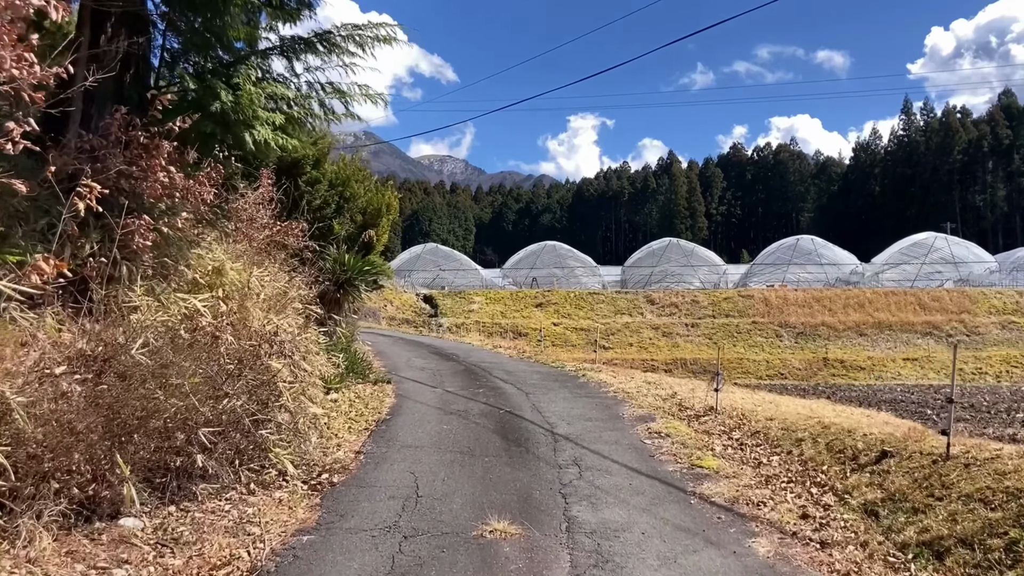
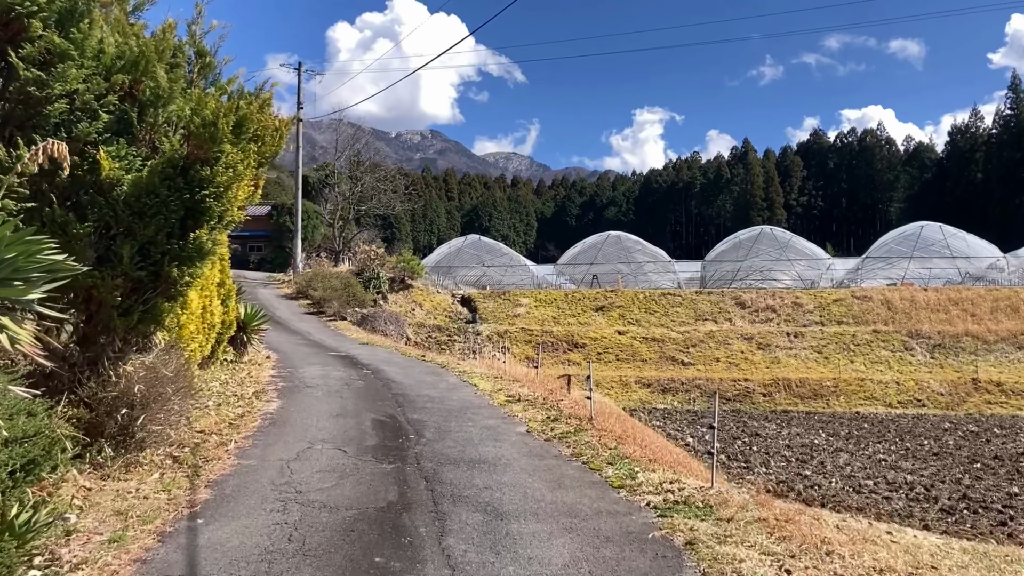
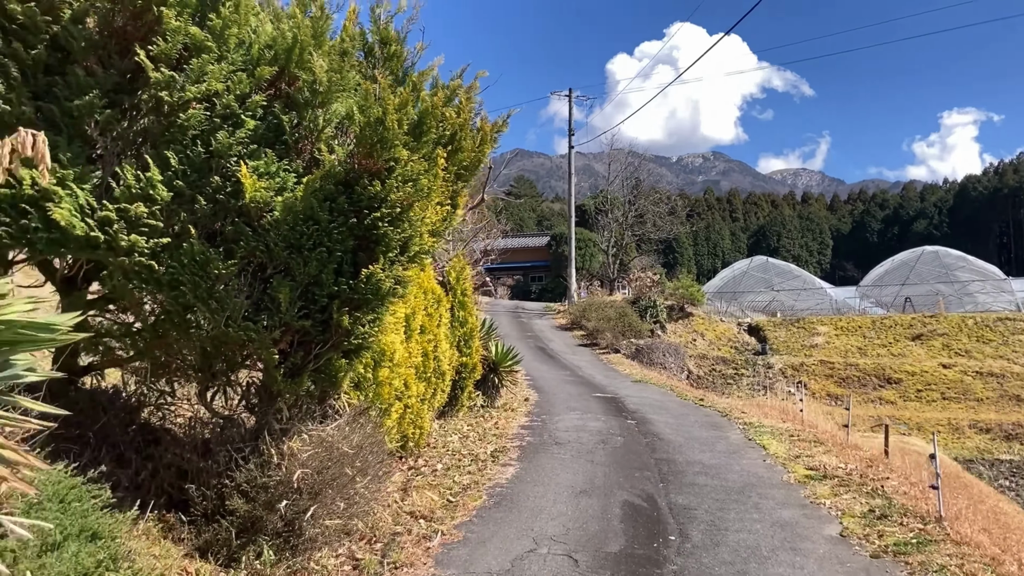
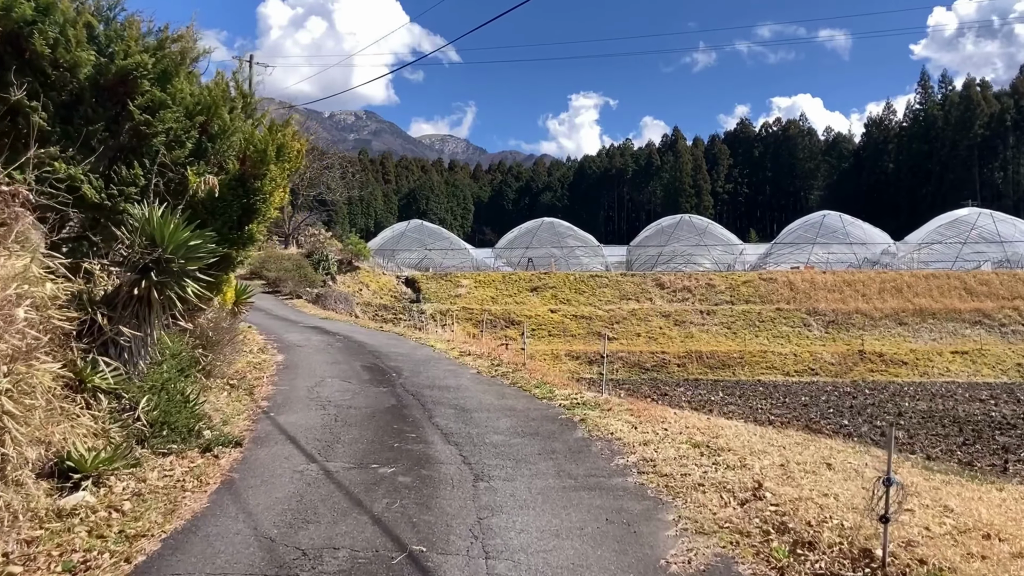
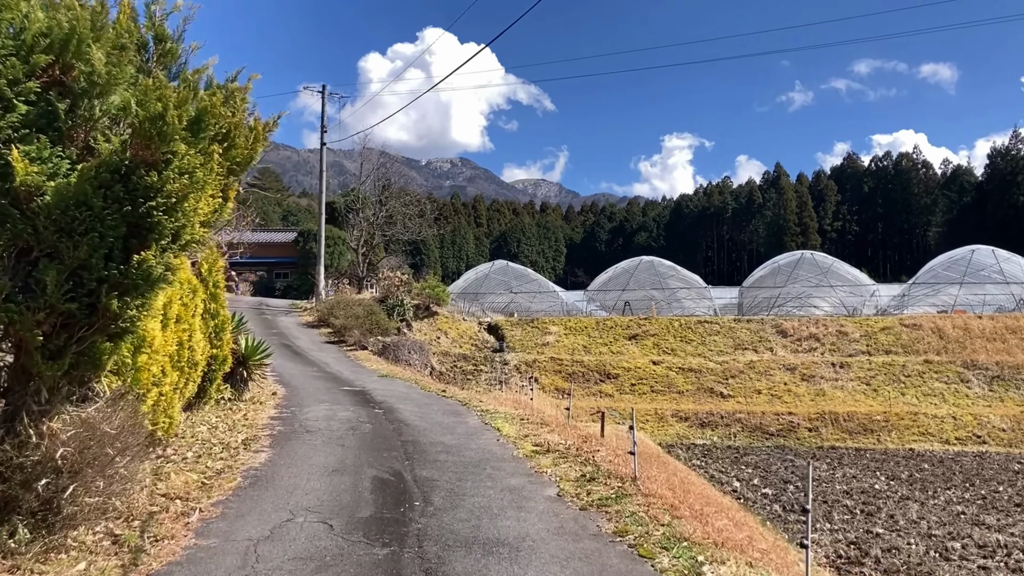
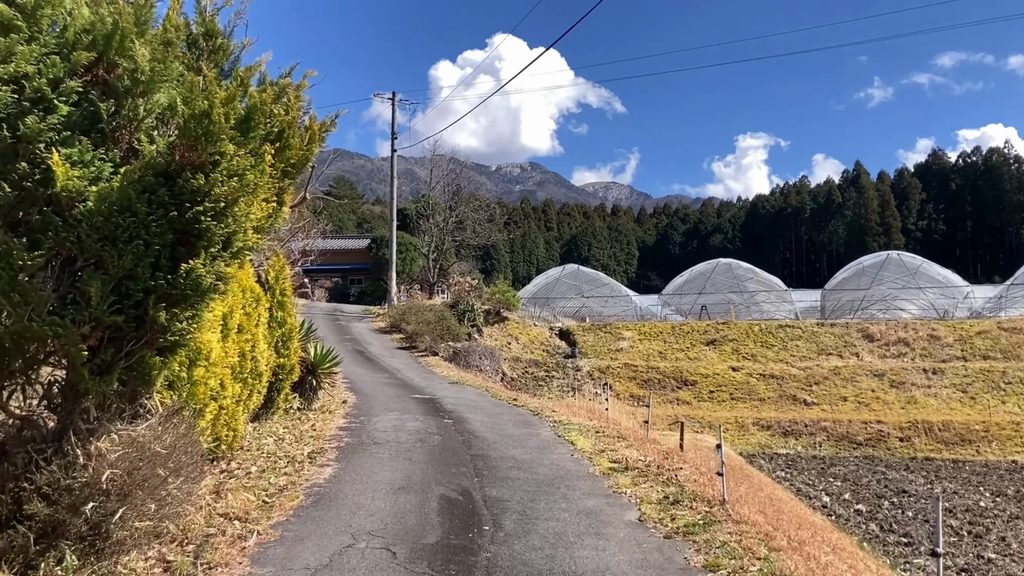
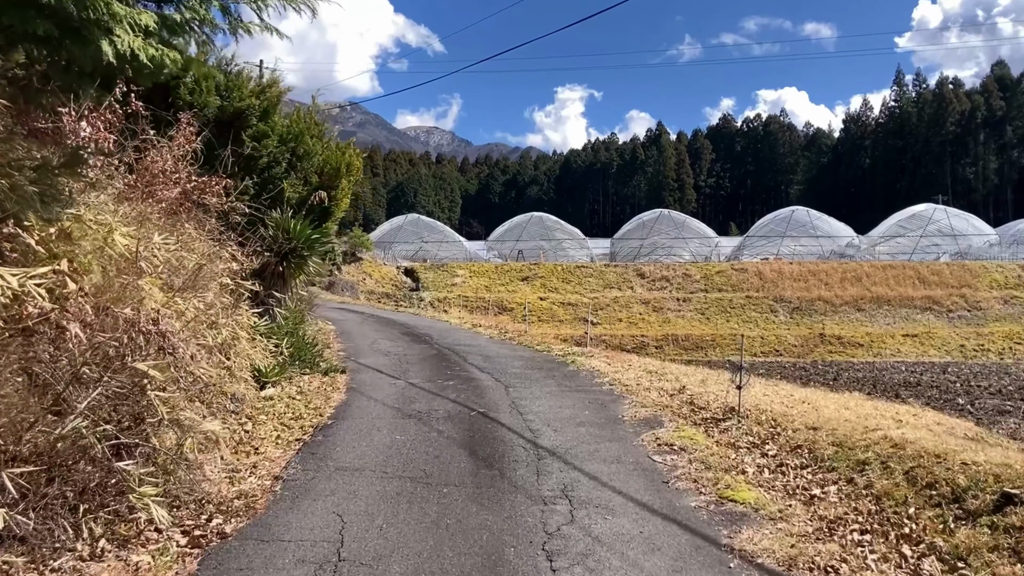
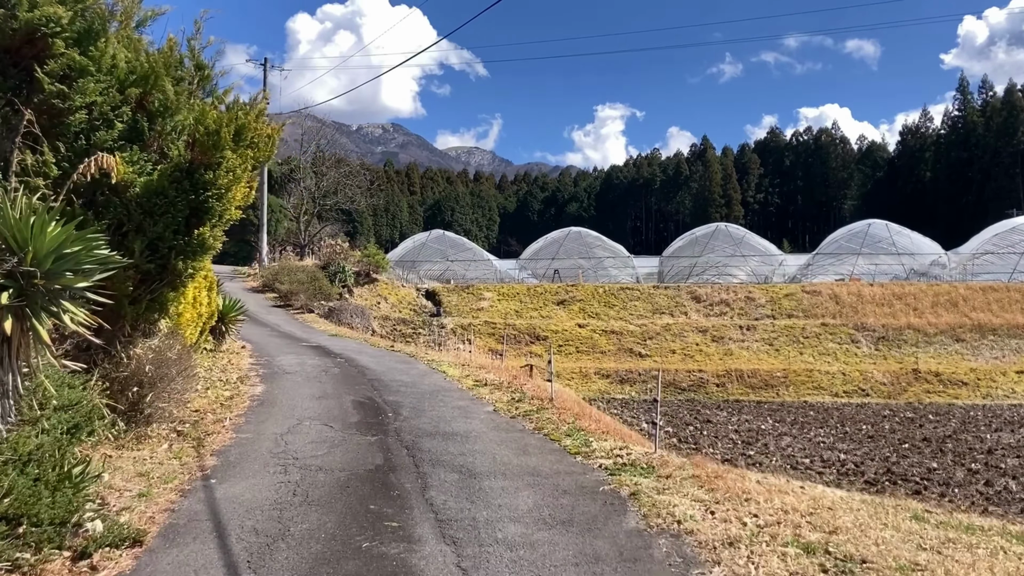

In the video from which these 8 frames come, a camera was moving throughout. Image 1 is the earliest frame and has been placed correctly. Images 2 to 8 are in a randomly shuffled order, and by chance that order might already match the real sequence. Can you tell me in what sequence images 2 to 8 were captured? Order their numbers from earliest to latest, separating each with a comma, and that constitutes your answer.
7, 4, 8, 2, 5, 6, 3
